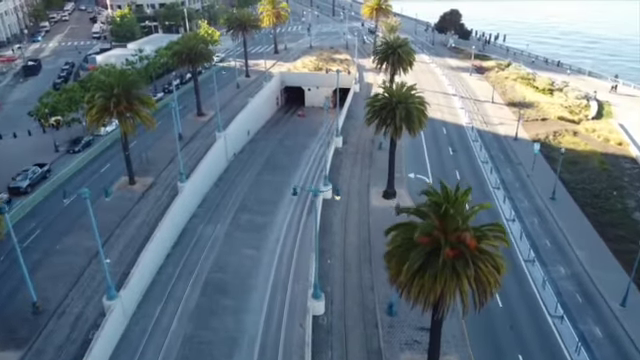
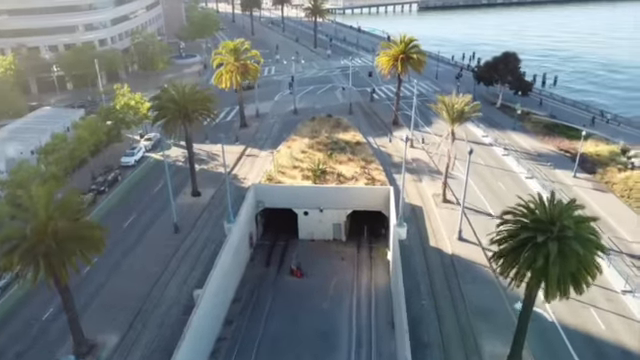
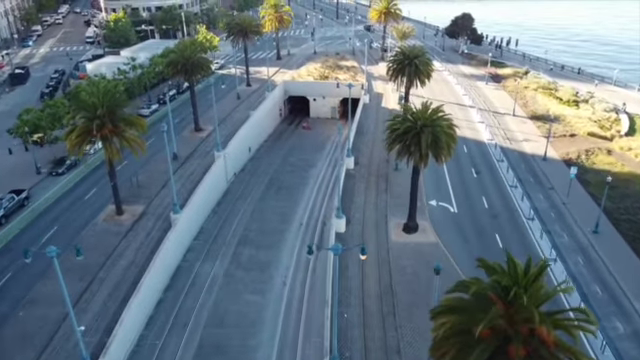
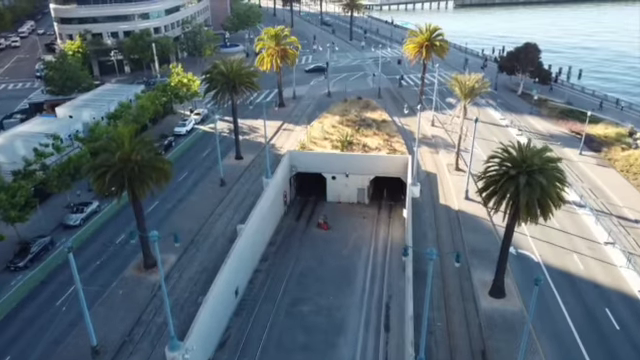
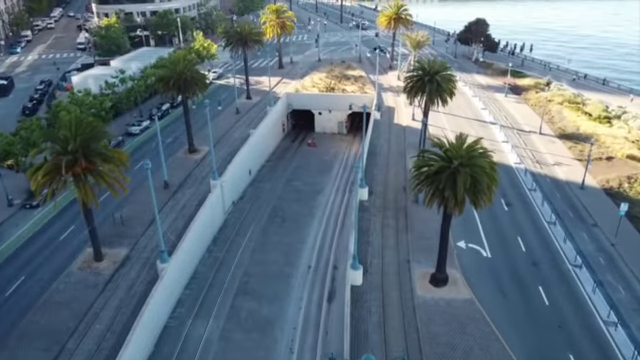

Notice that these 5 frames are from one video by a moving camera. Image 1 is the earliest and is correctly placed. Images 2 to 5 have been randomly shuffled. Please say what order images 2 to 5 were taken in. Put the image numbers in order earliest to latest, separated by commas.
3, 5, 4, 2
